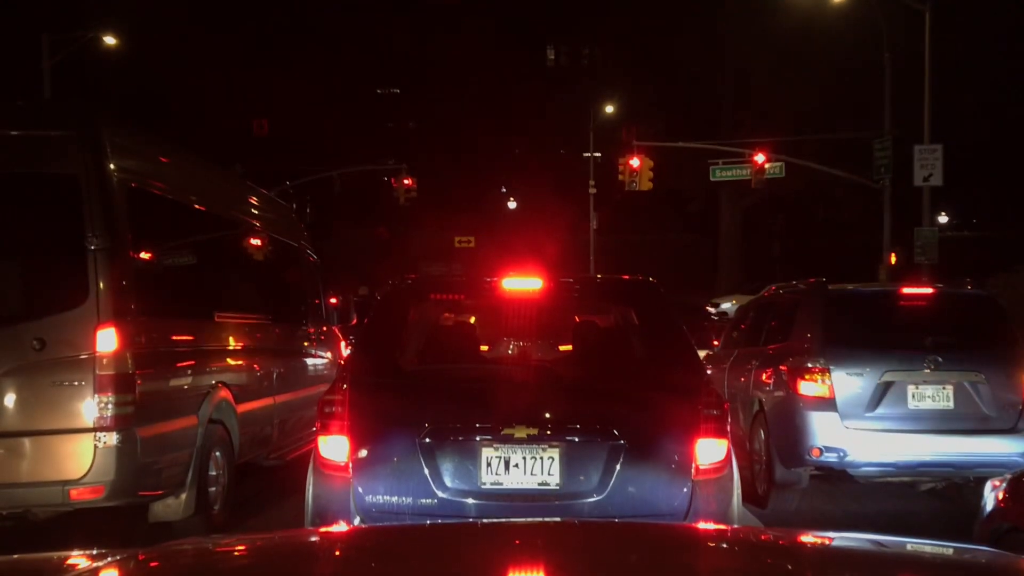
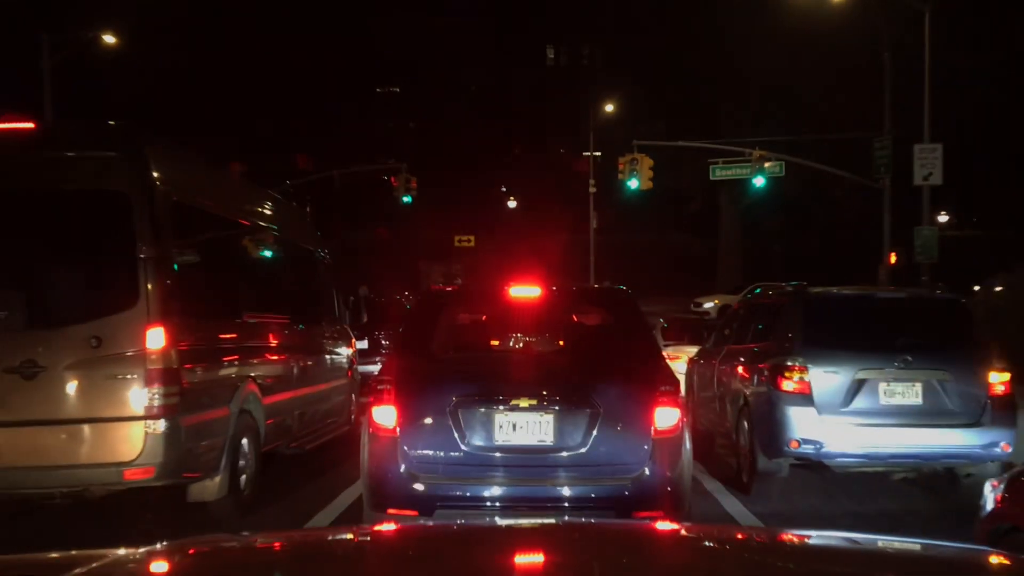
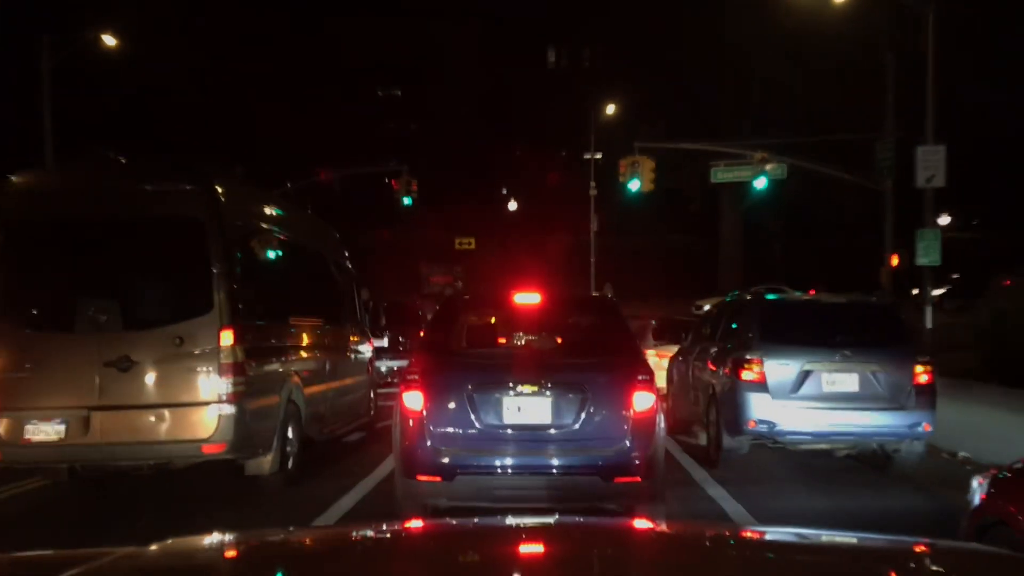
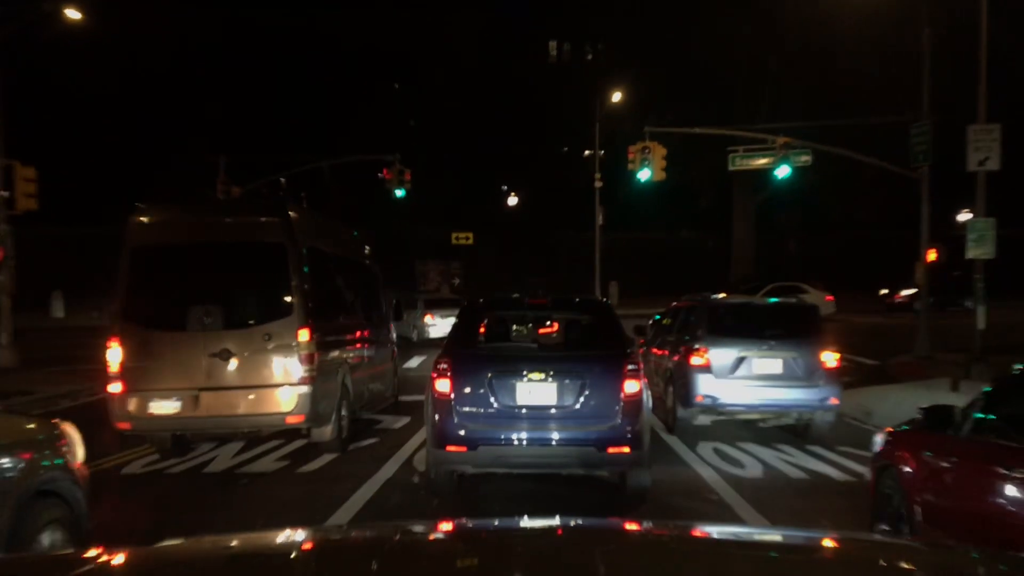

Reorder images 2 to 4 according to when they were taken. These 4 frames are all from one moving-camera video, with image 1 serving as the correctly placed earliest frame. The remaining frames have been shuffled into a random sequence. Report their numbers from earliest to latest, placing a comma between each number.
2, 3, 4
